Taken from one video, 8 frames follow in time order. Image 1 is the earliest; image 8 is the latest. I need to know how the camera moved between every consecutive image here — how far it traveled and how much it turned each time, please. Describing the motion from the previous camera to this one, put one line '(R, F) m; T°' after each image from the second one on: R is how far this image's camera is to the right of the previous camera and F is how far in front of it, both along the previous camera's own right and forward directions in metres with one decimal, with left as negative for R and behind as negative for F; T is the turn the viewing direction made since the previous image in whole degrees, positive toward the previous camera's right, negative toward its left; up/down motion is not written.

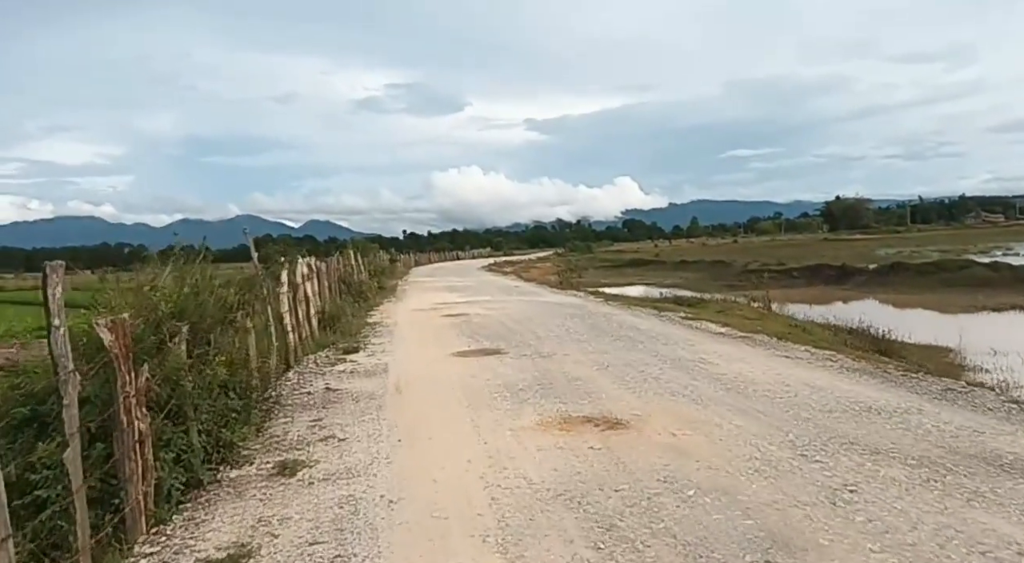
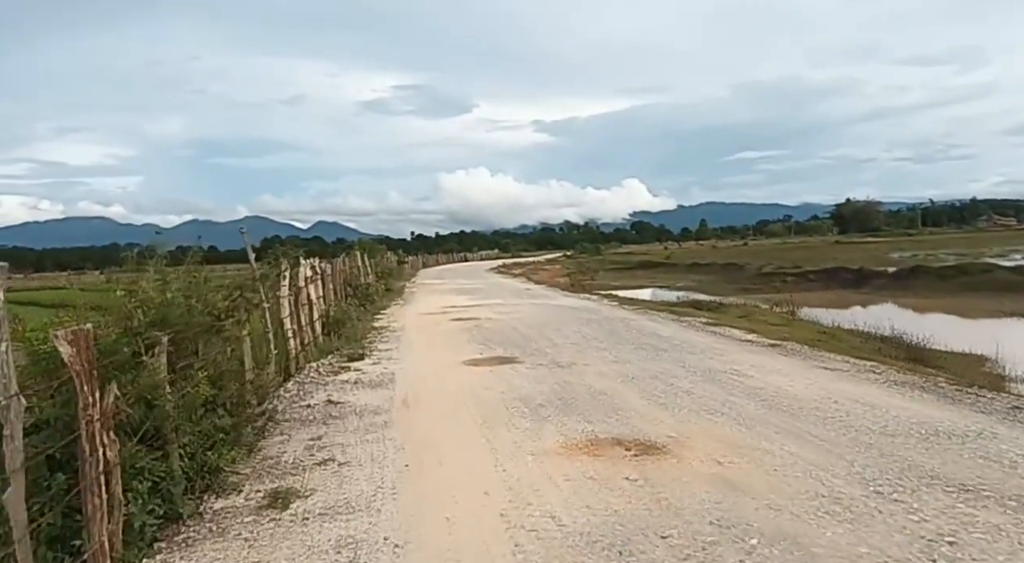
(-0.1, +0.8) m; -1°
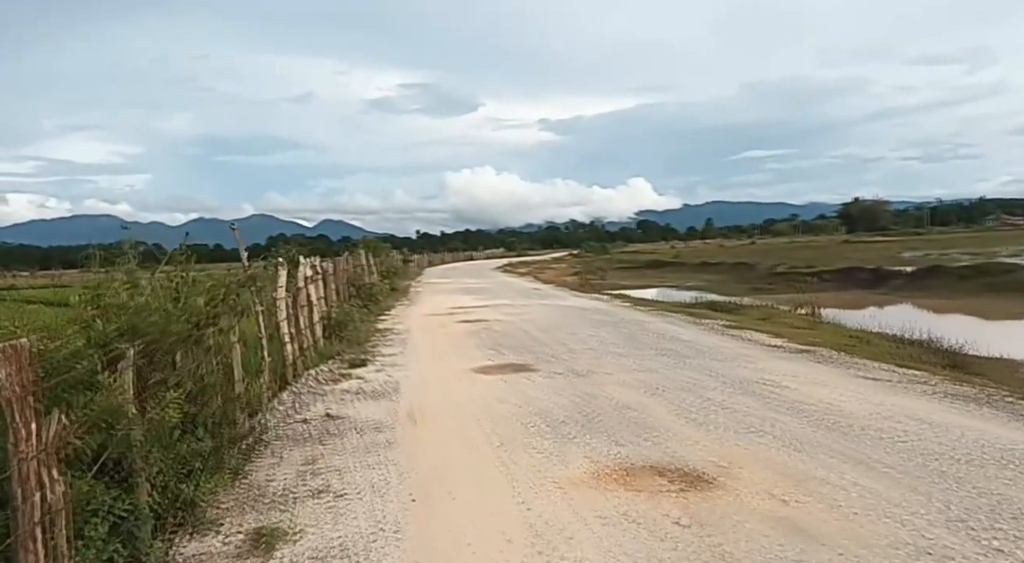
(-0.1, +0.9) m; 0°
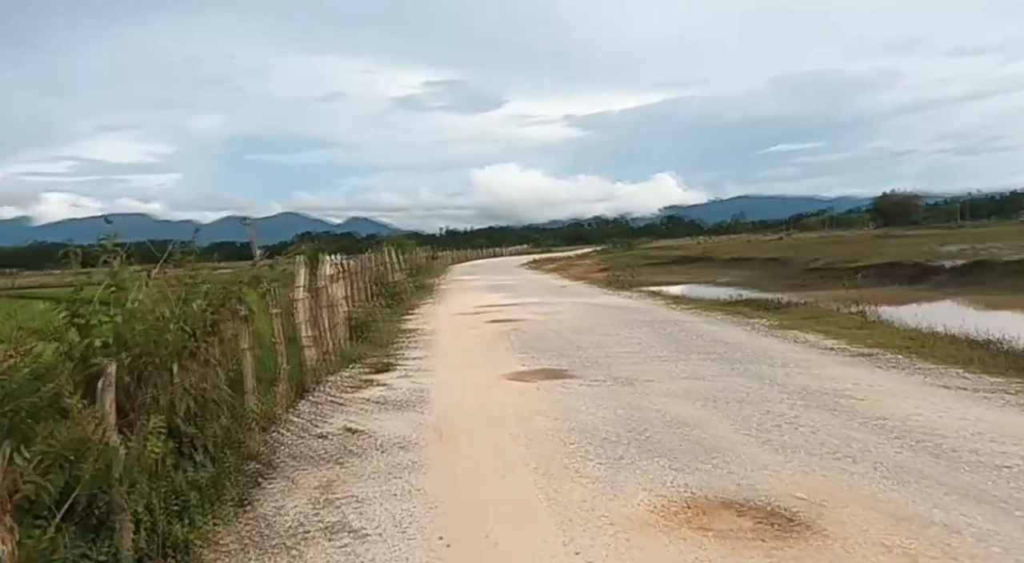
(-0.1, +0.9) m; -2°
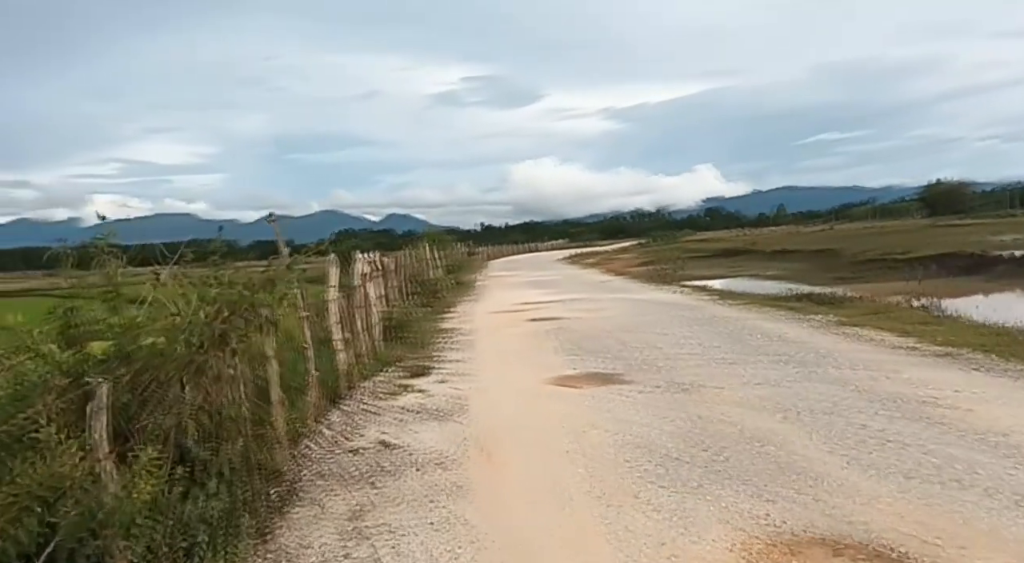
(-0.1, +0.8) m; -3°
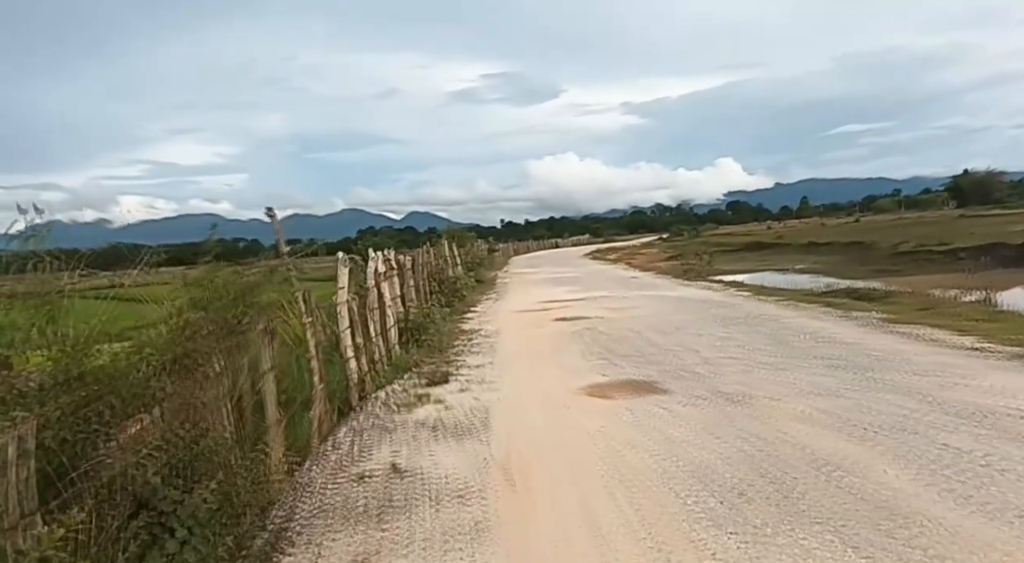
(0.0, +0.9) m; -2°
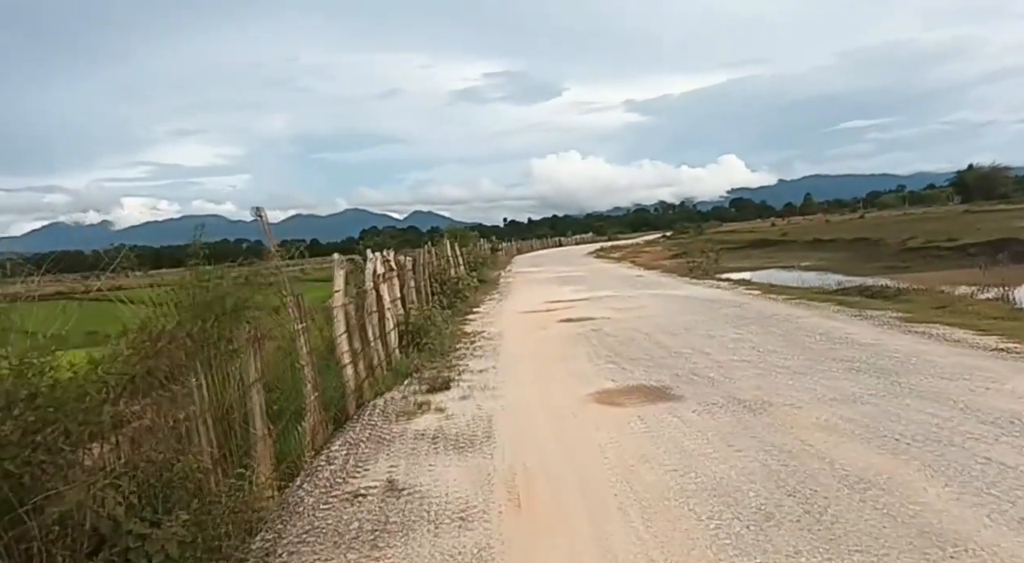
(0.0, +0.4) m; 0°
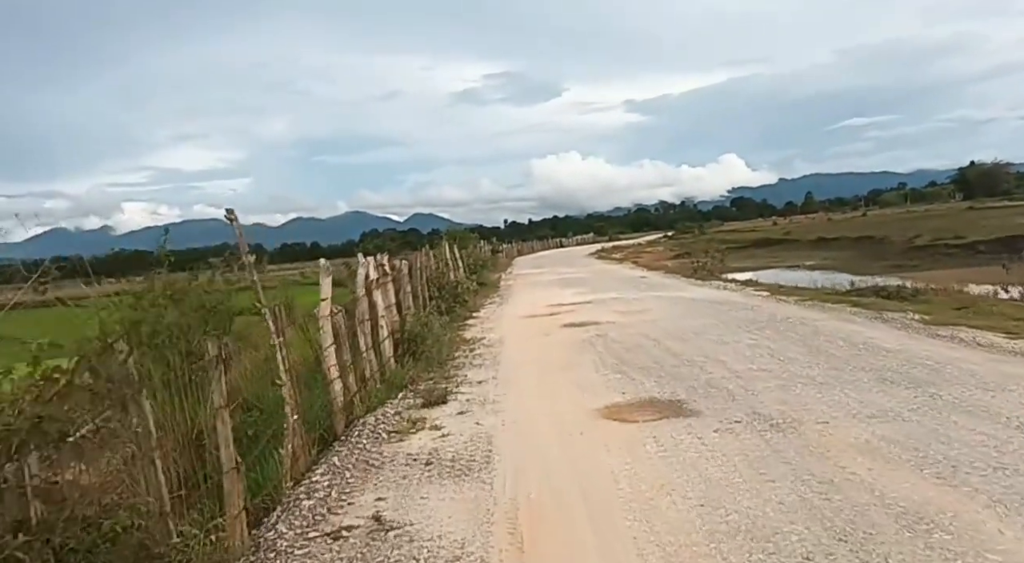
(0.0, +0.7) m; 0°
